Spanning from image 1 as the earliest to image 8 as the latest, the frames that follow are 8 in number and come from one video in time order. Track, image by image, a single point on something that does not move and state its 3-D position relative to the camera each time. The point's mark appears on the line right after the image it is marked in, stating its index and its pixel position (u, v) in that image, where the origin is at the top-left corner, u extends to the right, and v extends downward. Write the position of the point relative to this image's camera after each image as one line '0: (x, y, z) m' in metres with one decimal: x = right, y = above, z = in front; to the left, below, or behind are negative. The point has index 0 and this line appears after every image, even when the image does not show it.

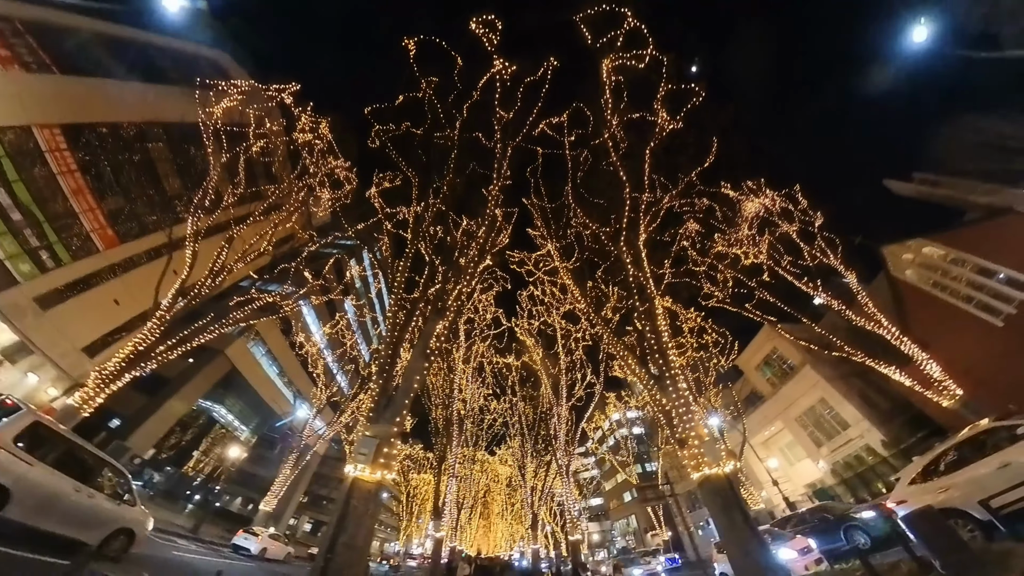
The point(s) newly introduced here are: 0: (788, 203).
0: (+10.1, +2.9, +16.9) m
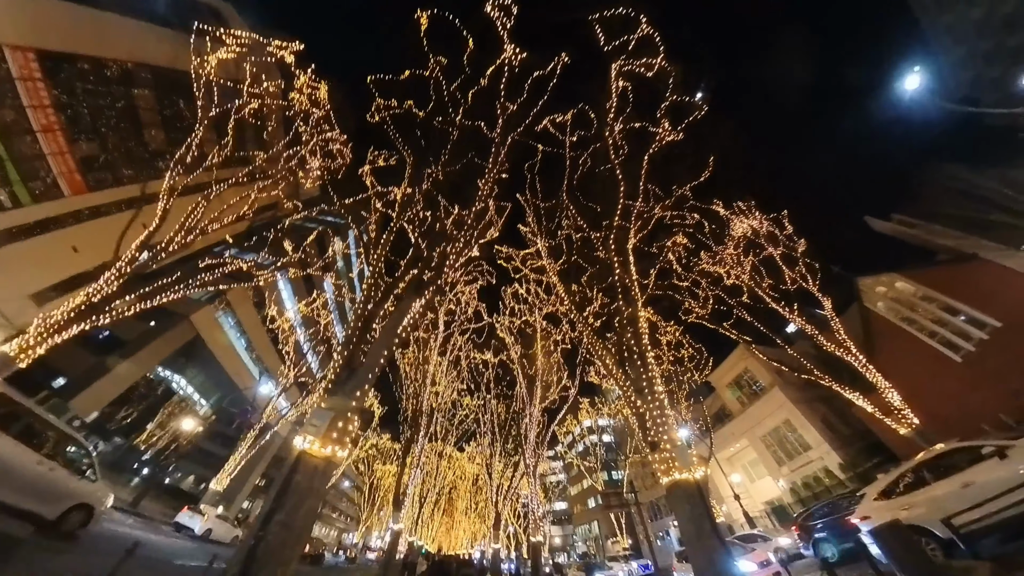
0: (+9.6, +2.2, +17.1) m
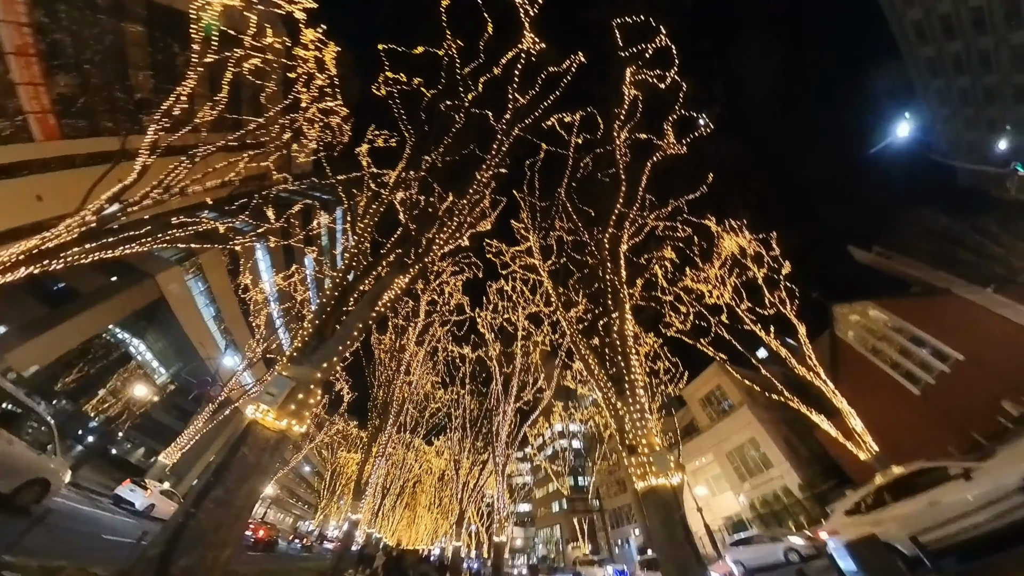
0: (+9.2, +1.5, +17.3) m
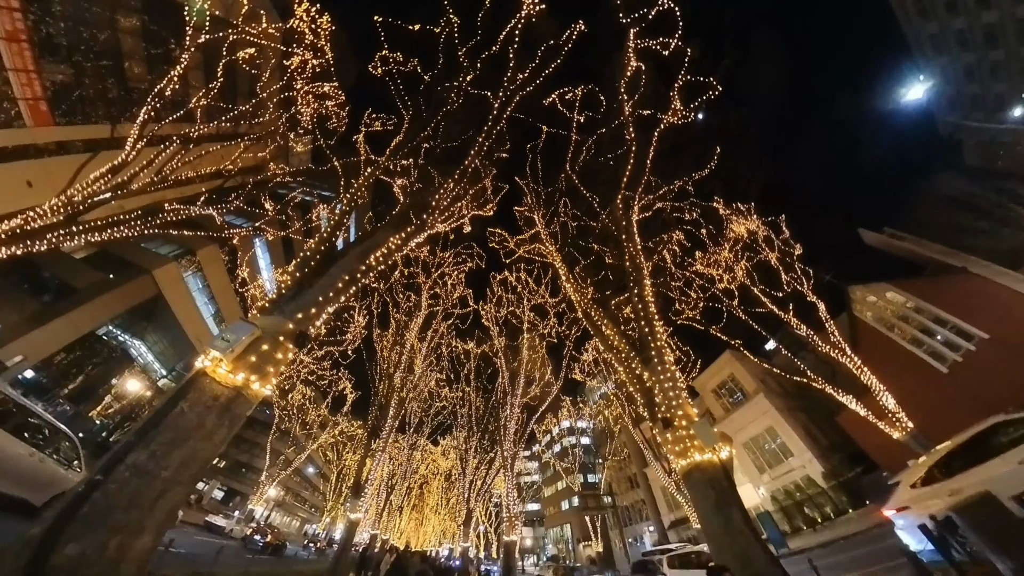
0: (+9.3, +2.0, +16.7) m
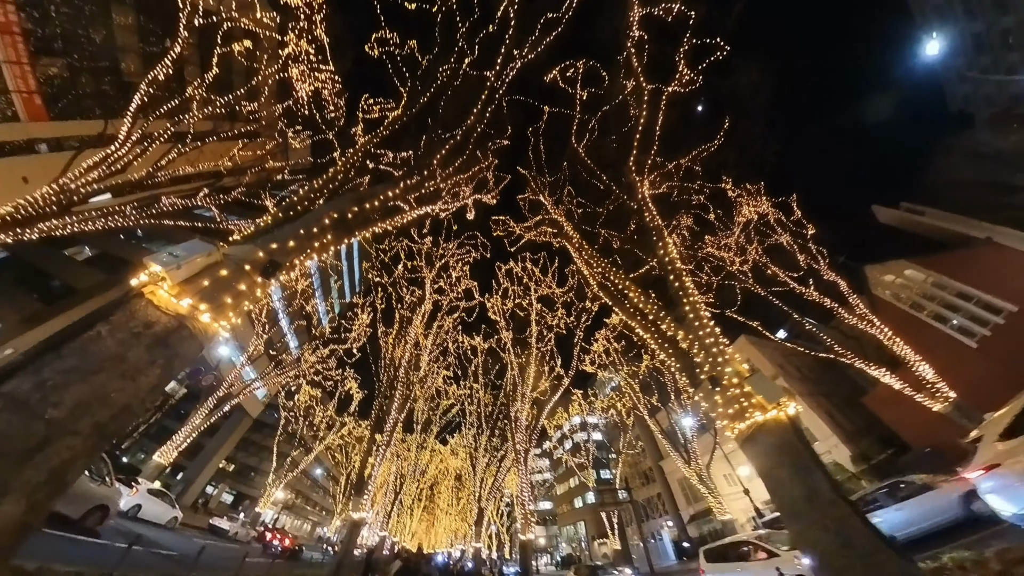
0: (+9.5, +2.5, +16.2) m
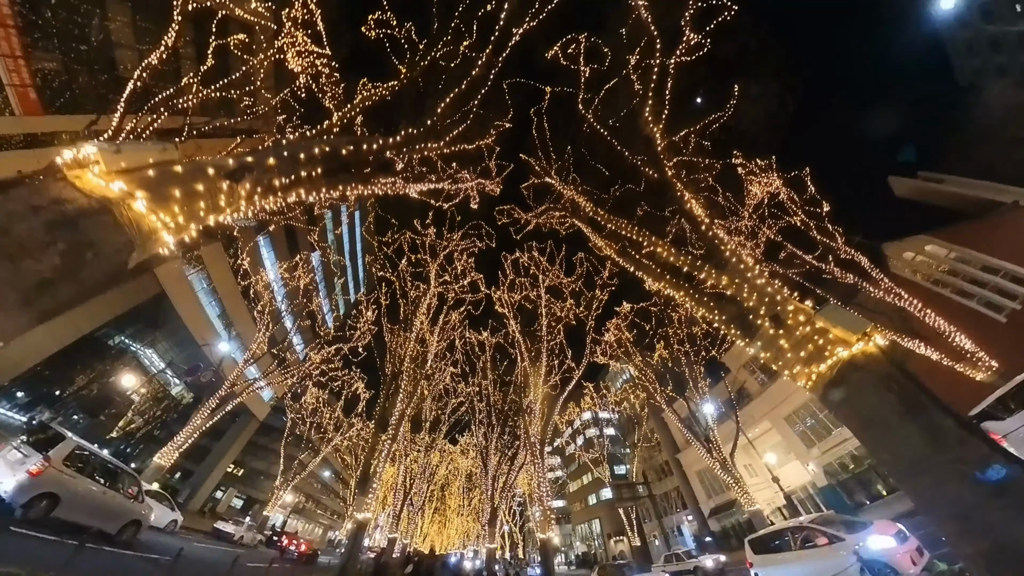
0: (+9.7, +3.1, +15.6) m
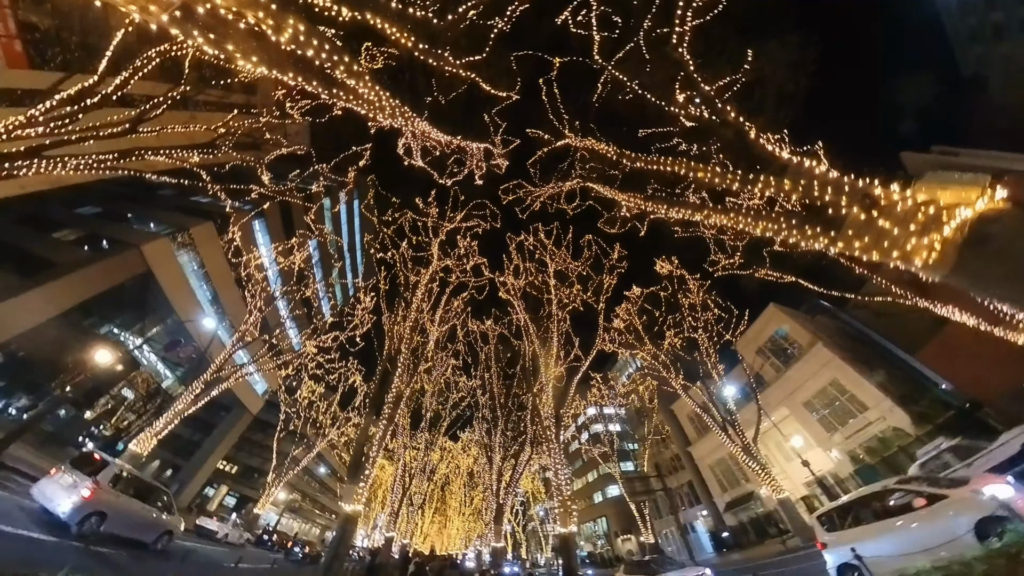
0: (+9.8, +3.6, +14.9) m
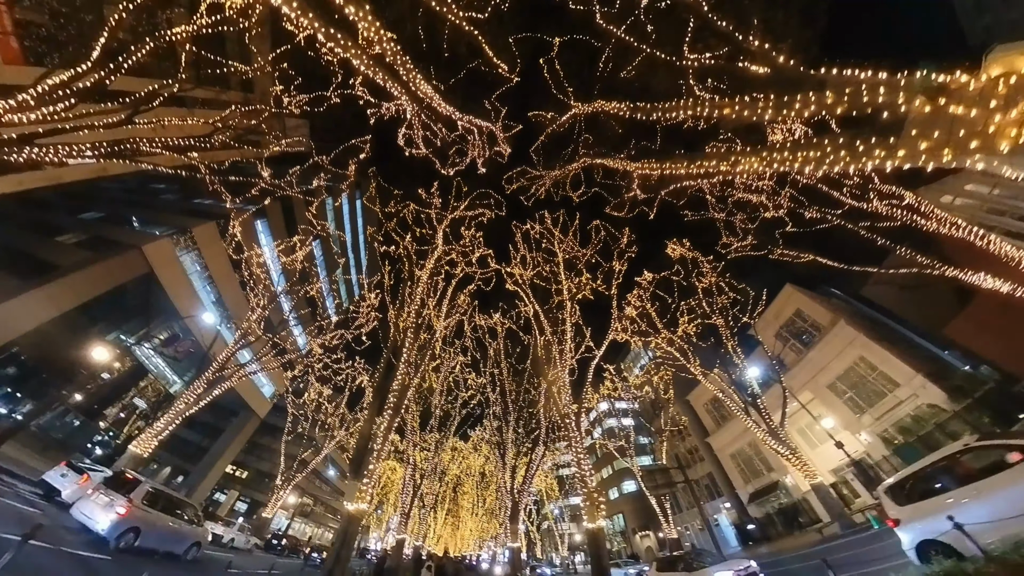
0: (+9.9, +4.2, +14.4) m
